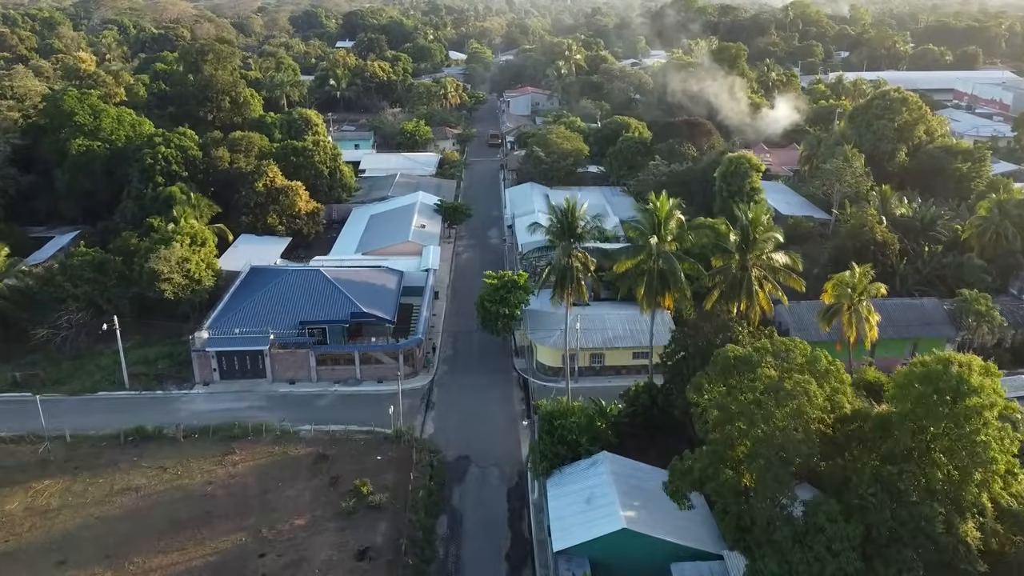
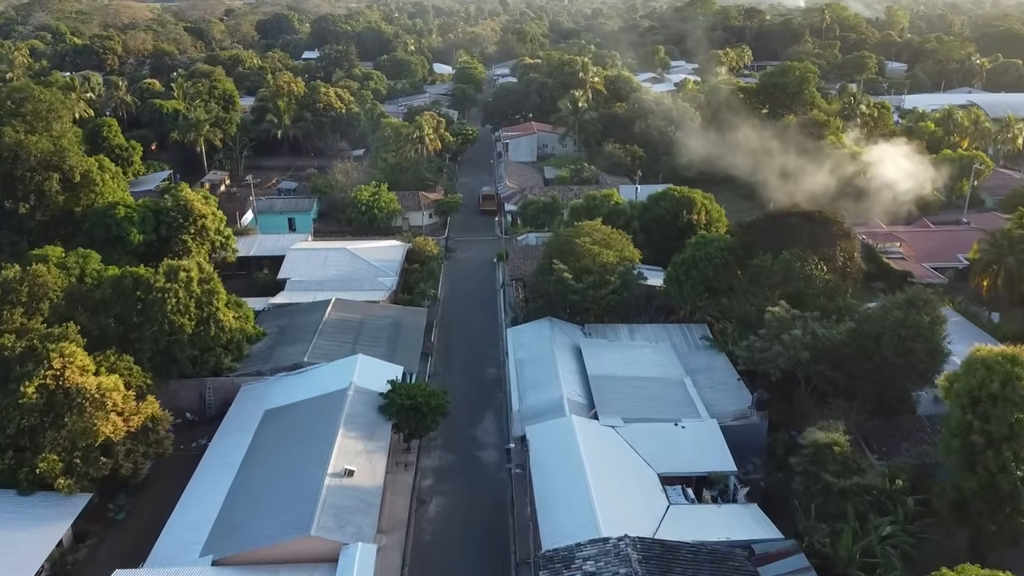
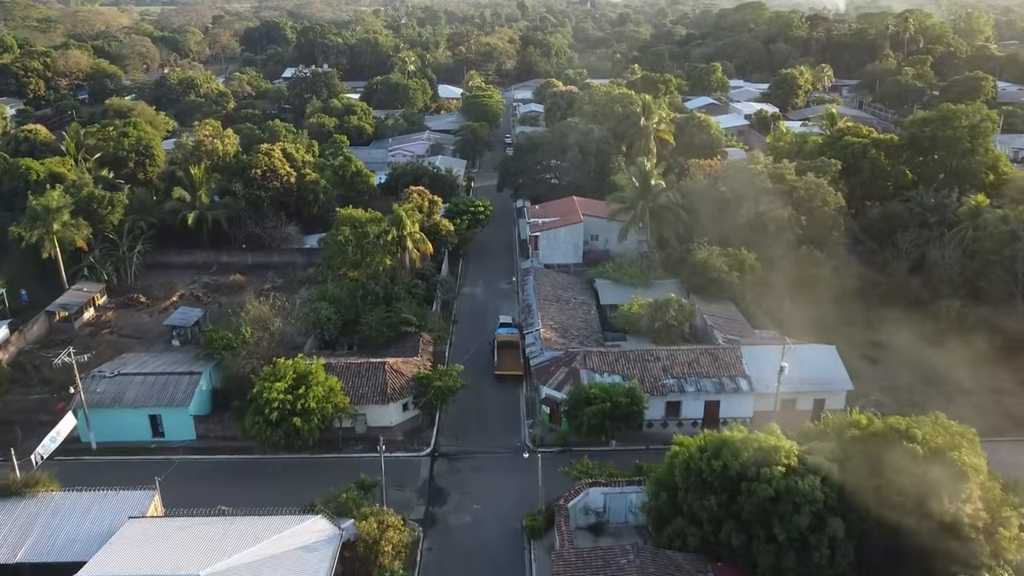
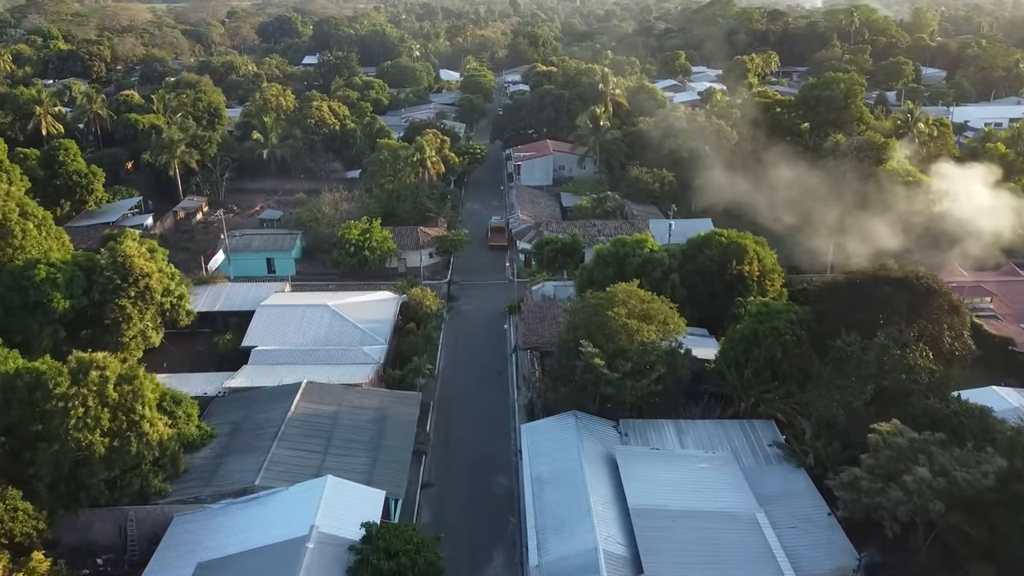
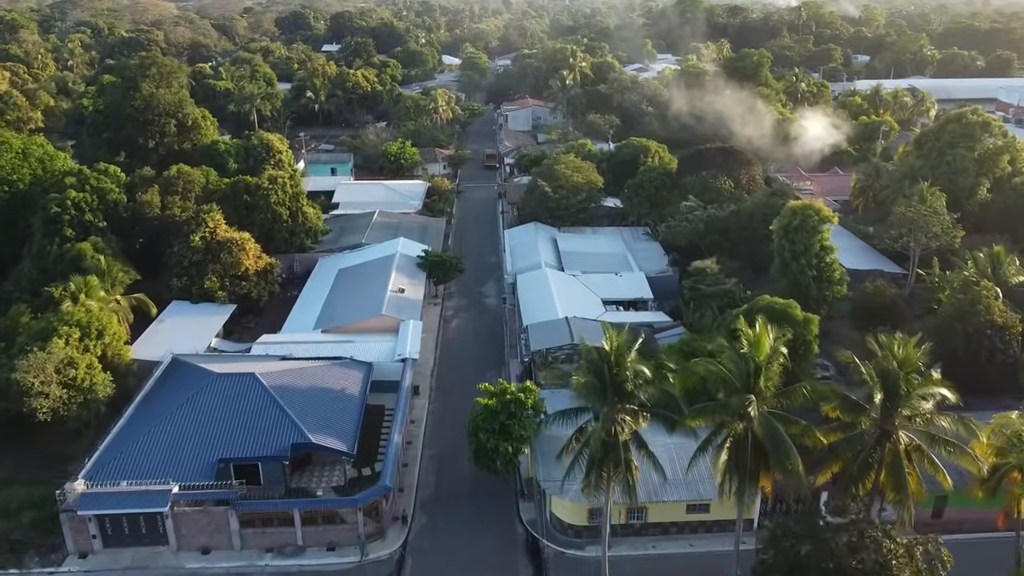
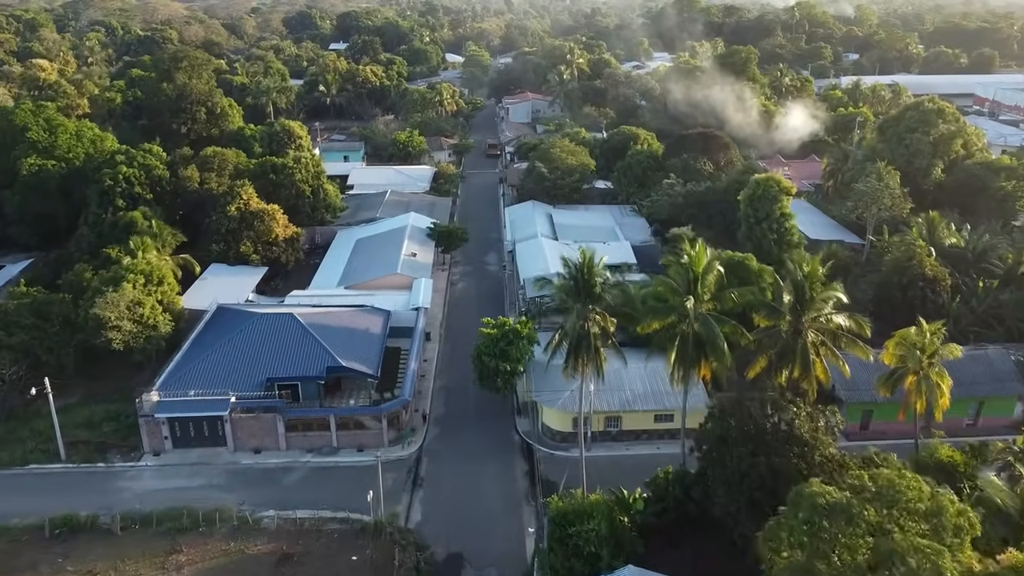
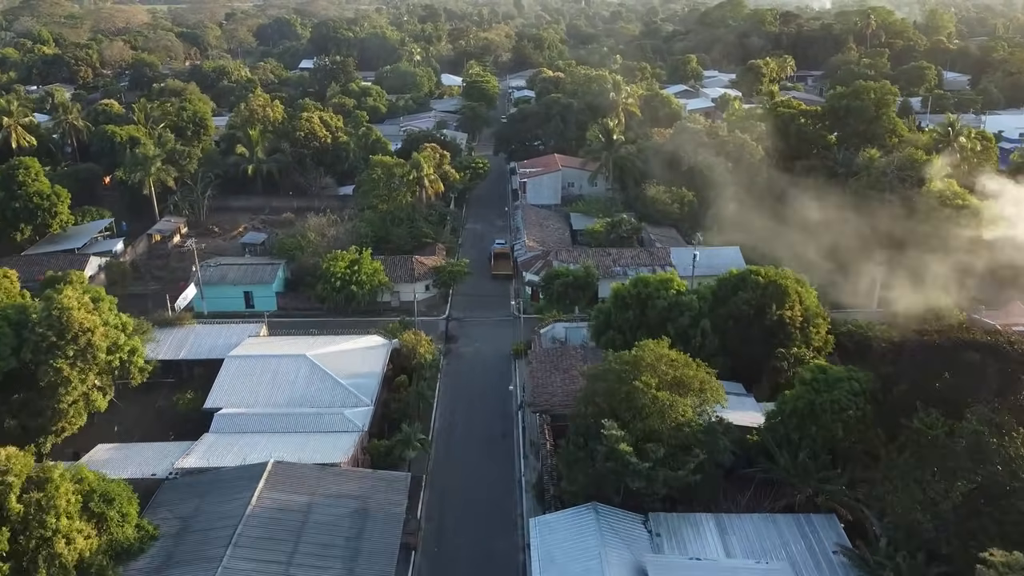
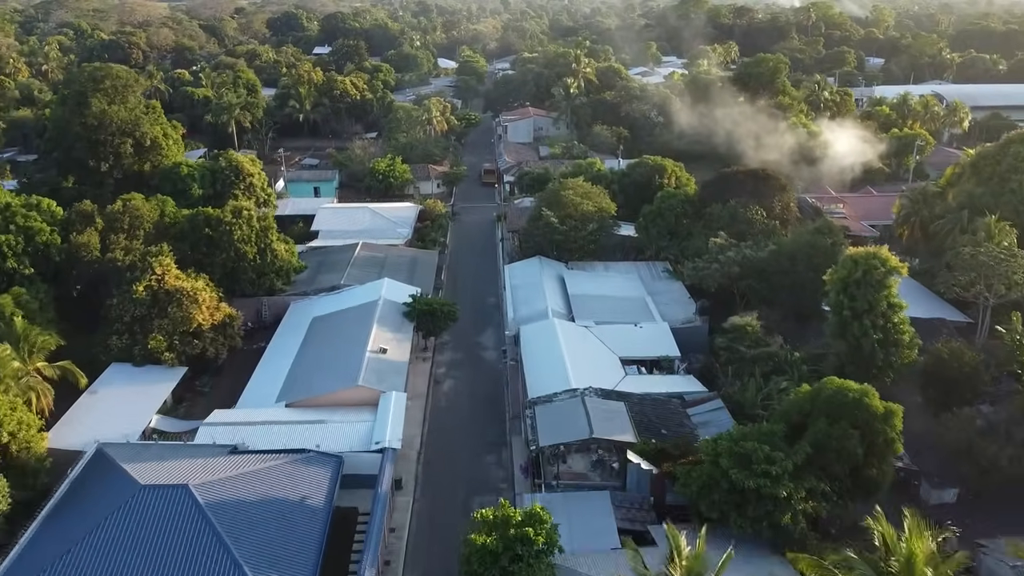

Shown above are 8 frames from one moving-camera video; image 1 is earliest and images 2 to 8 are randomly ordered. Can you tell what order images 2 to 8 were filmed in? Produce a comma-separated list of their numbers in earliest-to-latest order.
6, 5, 8, 2, 4, 7, 3
